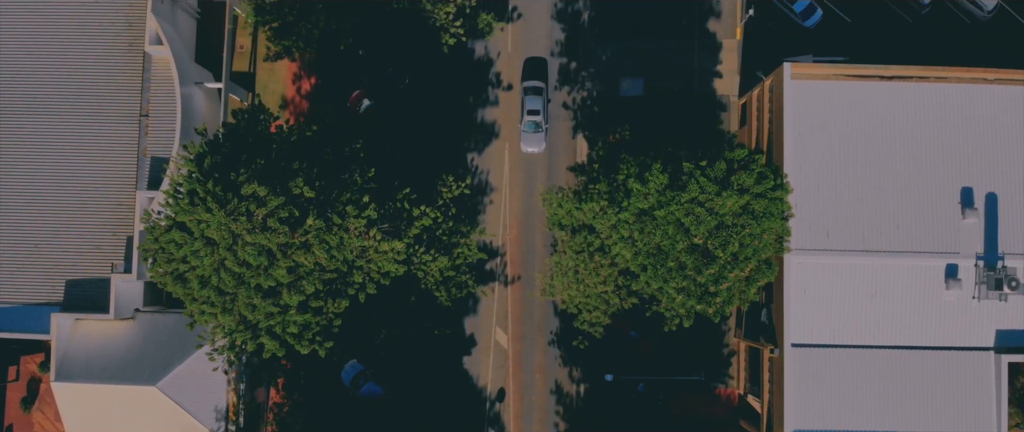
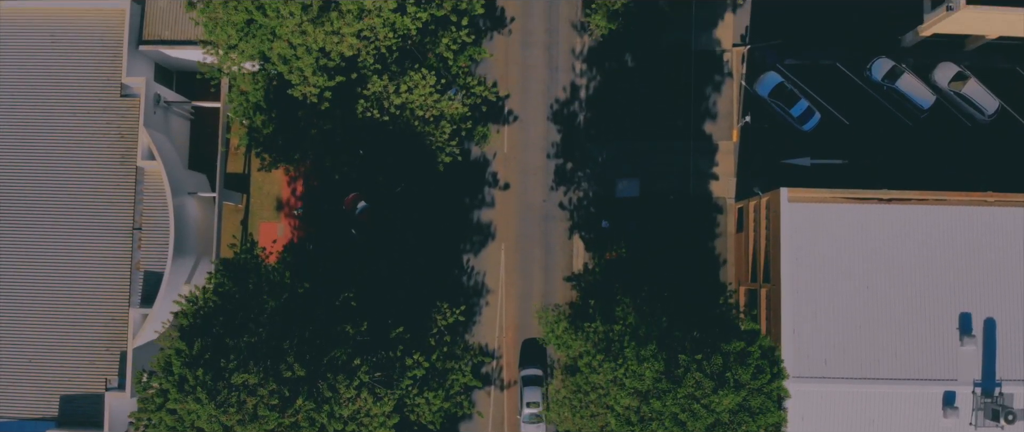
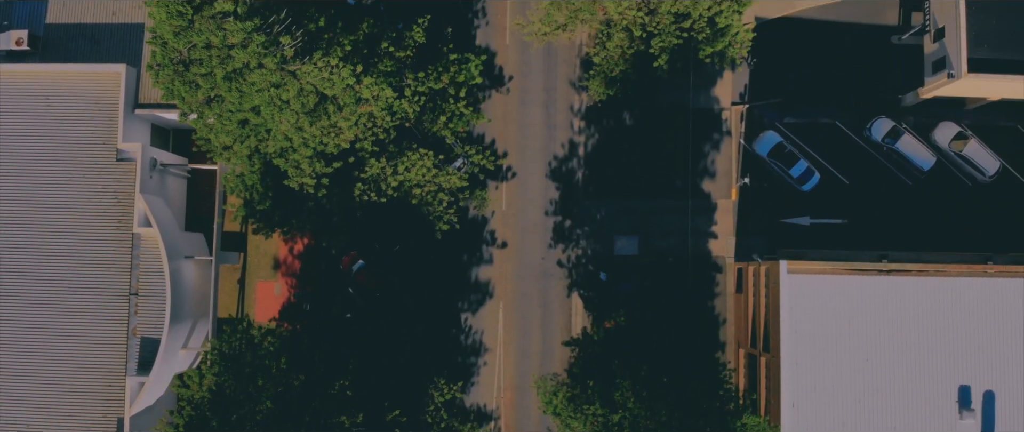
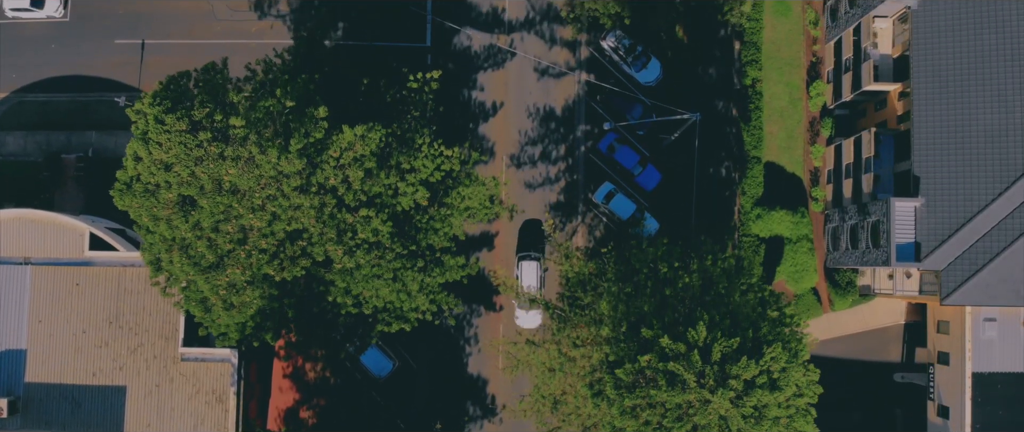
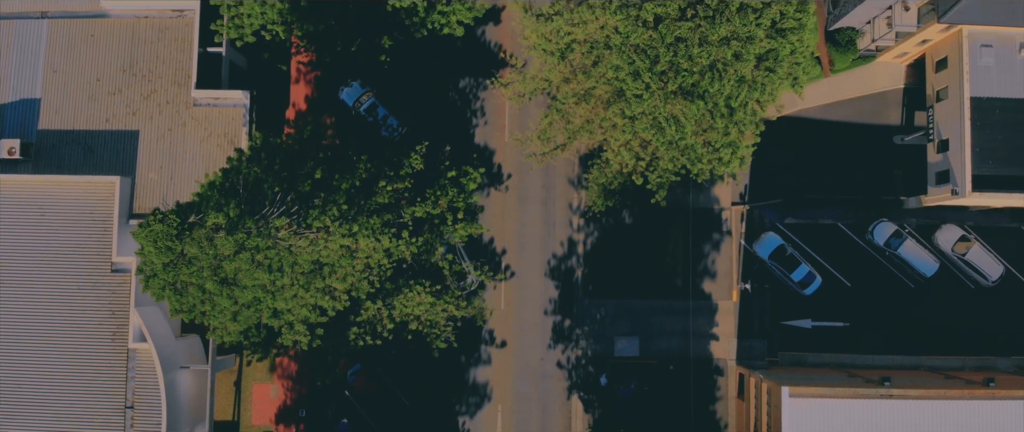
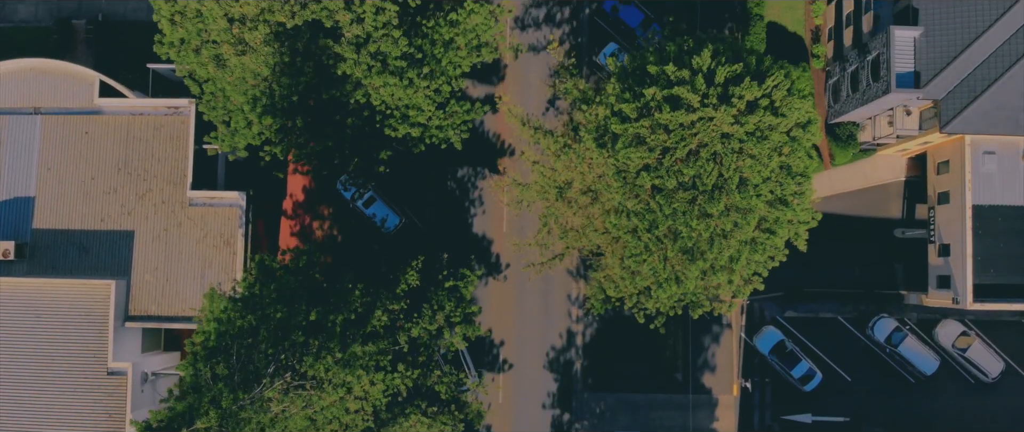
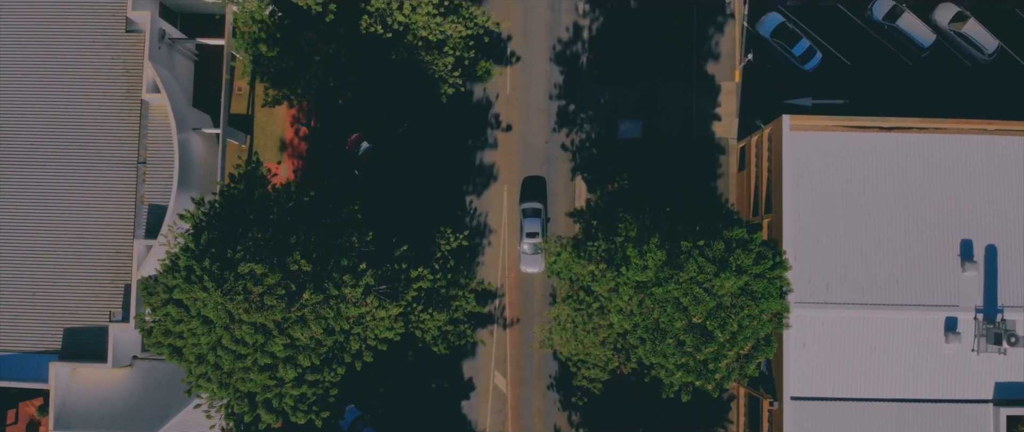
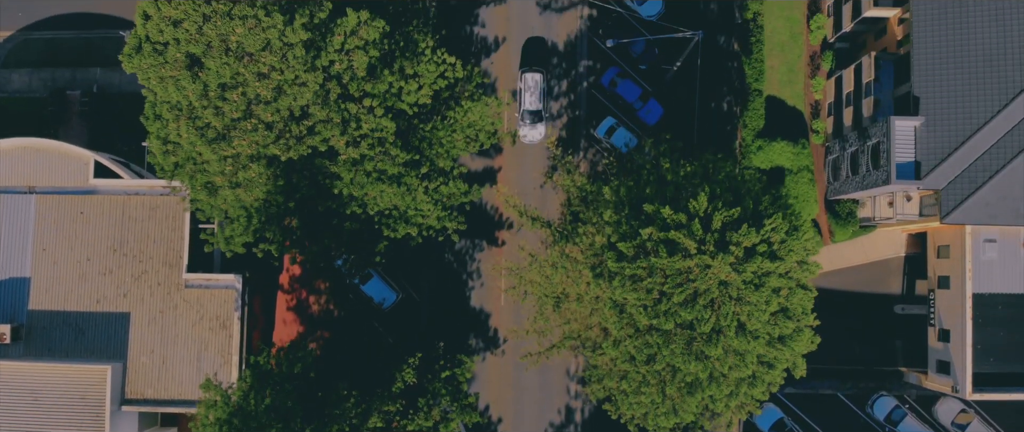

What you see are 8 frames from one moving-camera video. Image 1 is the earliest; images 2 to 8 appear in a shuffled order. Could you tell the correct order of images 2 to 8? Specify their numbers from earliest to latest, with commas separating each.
7, 2, 3, 5, 6, 8, 4
